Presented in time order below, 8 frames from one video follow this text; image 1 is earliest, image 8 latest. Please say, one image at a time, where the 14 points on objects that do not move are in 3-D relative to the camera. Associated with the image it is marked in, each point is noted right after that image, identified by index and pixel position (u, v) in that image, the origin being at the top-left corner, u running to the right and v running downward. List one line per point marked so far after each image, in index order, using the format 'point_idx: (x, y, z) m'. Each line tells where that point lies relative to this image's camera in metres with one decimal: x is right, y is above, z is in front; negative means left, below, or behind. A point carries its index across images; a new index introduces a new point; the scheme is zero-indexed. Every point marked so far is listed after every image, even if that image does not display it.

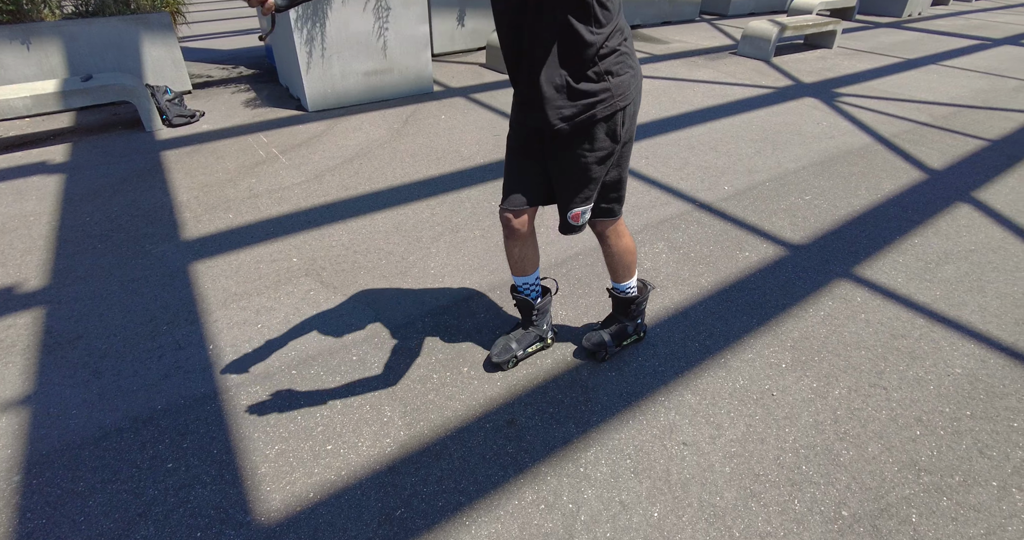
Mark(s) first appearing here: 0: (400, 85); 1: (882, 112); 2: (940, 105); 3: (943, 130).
0: (-1.2, +1.9, +5.7) m
1: (+3.7, +1.6, +5.5) m
2: (+4.5, +1.7, +5.7) m
3: (+4.0, +1.3, +5.1) m
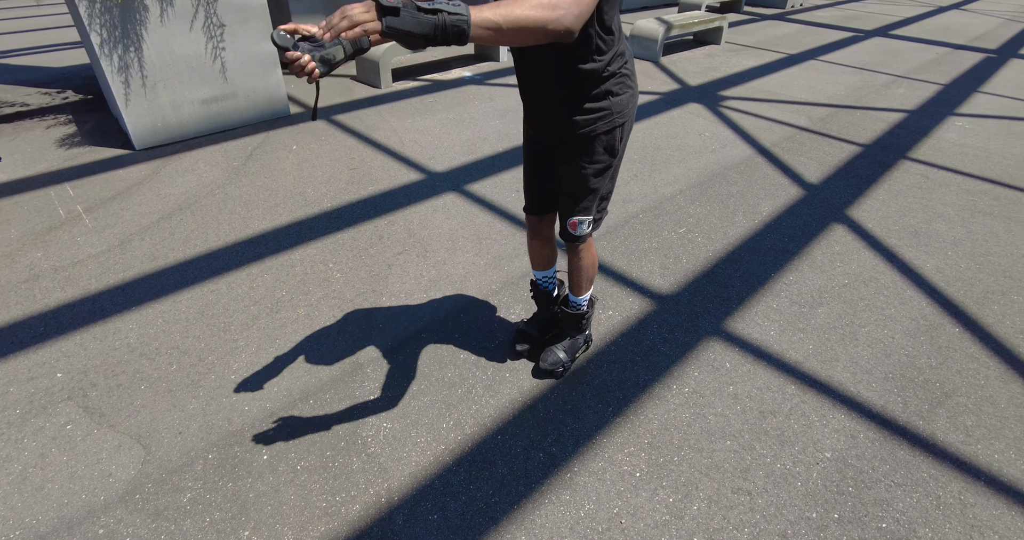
0: (-2.4, +1.5, +5.1) m
1: (+2.5, +1.5, +5.4) m
2: (+3.2, +1.7, +5.7) m
3: (+2.8, +1.2, +5.0) m
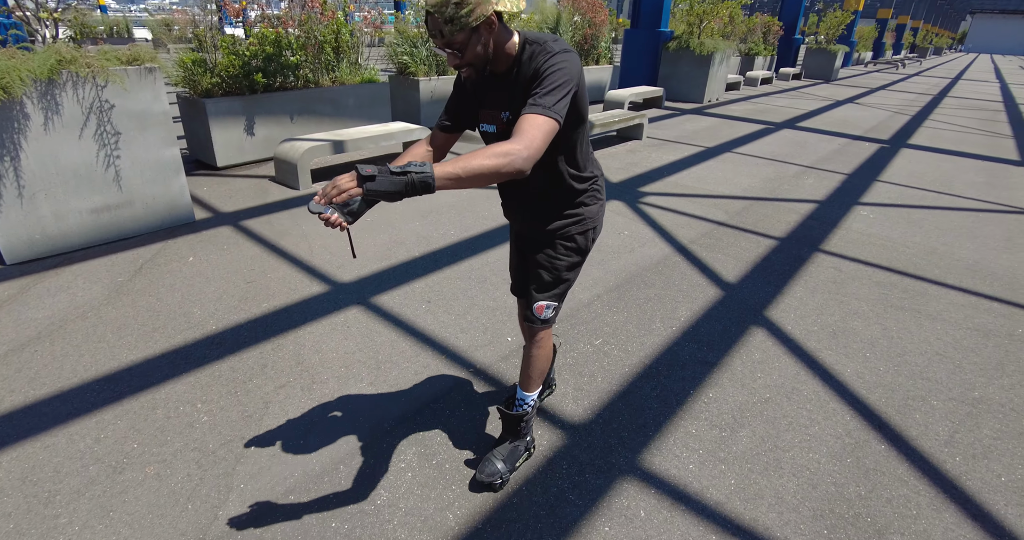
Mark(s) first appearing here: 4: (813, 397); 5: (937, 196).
0: (-3.2, +0.4, +4.7) m
1: (+1.7, +0.6, +5.5) m
2: (+2.4, +0.8, +5.9) m
3: (+2.1, +0.4, +5.1) m
4: (+1.5, -0.7, +2.8) m
5: (+5.1, +0.9, +6.5) m
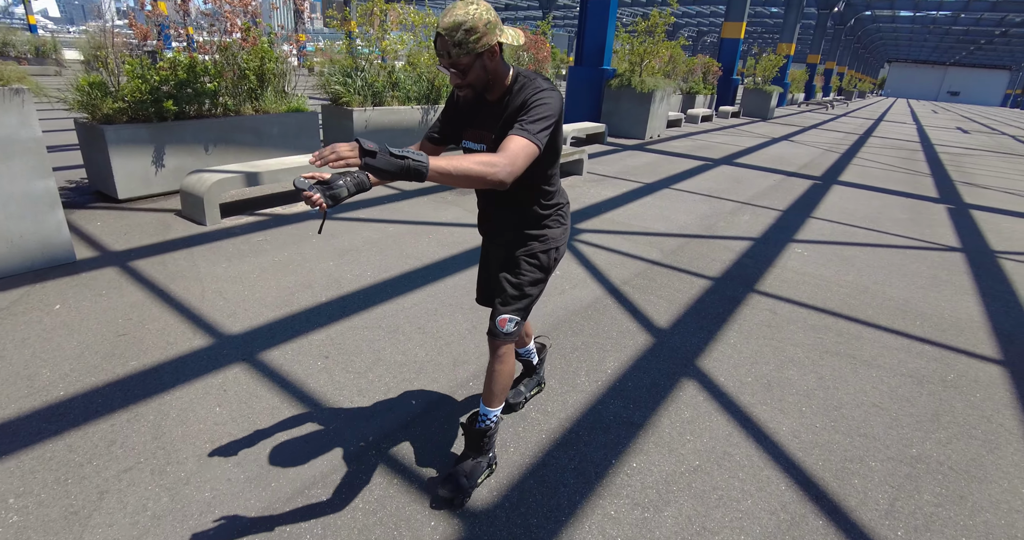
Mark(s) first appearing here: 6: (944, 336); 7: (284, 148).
0: (-3.8, +0.1, +4.1) m
1: (+1.0, +0.2, +5.2) m
2: (+1.7, +0.4, +5.8) m
3: (+1.4, 0.0, +4.9) m
4: (+1.1, -0.9, +2.5) m
5: (+4.3, +0.4, +6.6) m
6: (+3.2, -0.5, +4.0) m
7: (-3.1, +1.7, +7.6) m
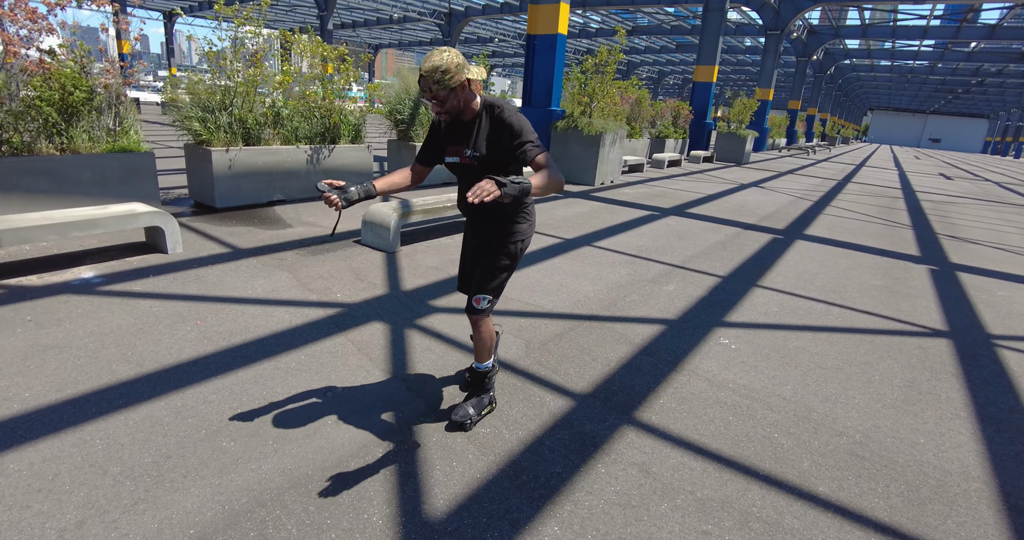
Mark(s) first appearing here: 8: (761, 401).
0: (-5.1, -0.5, +2.5) m
1: (-0.4, -0.5, +3.7) m
2: (+0.3, -0.4, +4.2) m
3: (+0.1, -0.6, +3.3) m
4: (-0.3, -1.4, +0.9) m
5: (+2.9, -0.4, +5.1) m
6: (+1.8, -1.1, +2.4) m
7: (-4.5, +0.8, +6.0) m
8: (+1.5, -0.8, +3.3) m
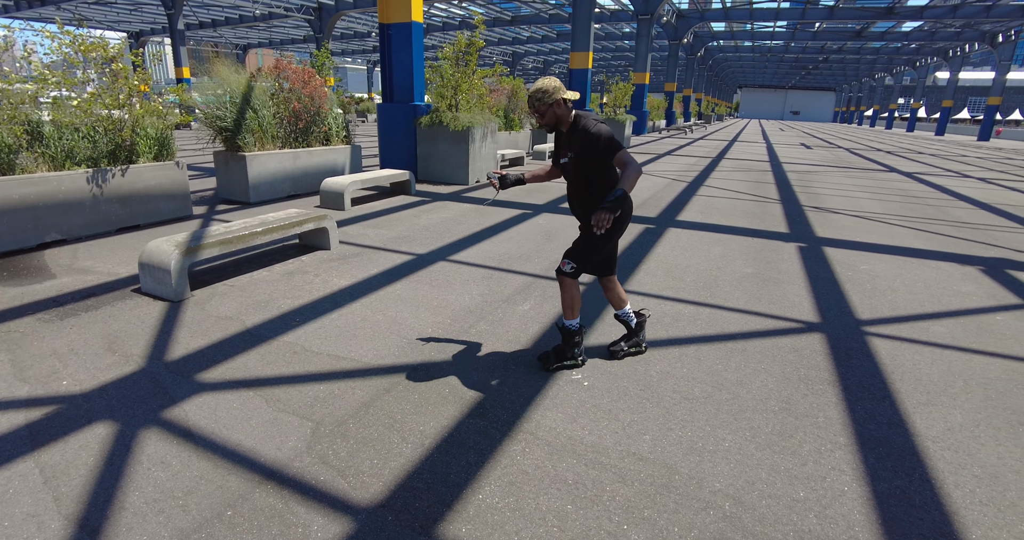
0: (-5.9, -1.4, +0.7) m
1: (-1.5, -0.8, +2.6) m
2: (-0.9, -0.7, +3.3) m
3: (-1.0, -0.9, +2.4) m
4: (-0.8, -1.7, -0.1) m
5: (+1.5, -0.4, +4.5) m
6: (+0.9, -1.2, +1.7) m
7: (-6.0, 0.0, +4.3) m
8: (+0.5, -0.9, +2.6) m
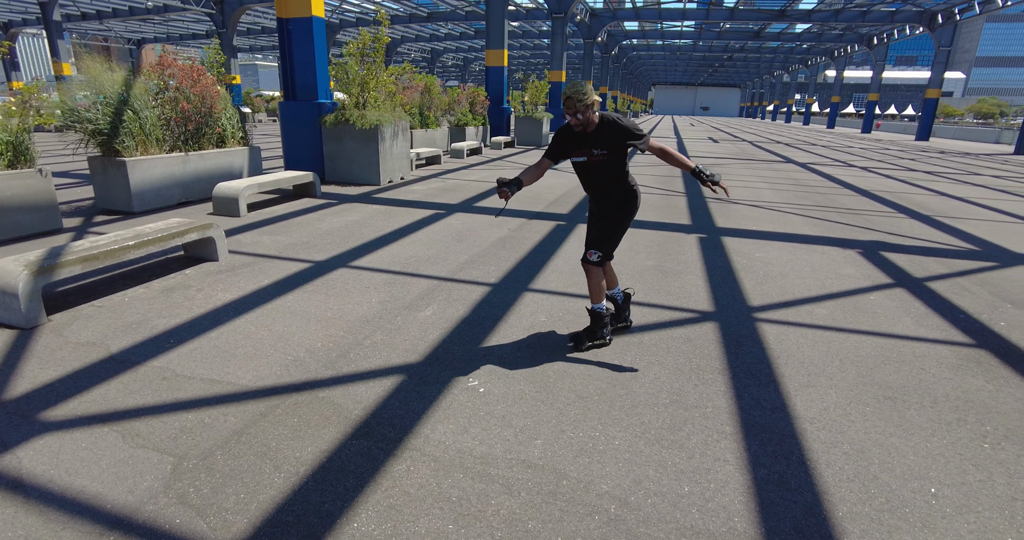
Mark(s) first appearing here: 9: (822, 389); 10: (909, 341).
0: (-6.1, -1.7, -0.2) m
1: (-2.0, -1.0, +2.3) m
2: (-1.5, -0.7, +3.0) m
3: (-1.5, -1.0, +2.1) m
4: (-0.9, -1.8, -0.3) m
5: (+0.7, -0.3, +4.6) m
6: (+0.5, -1.2, +1.7) m
7: (-6.7, -0.3, +3.4) m
8: (0.0, -0.9, +2.5) m
9: (+1.9, -0.7, +3.4) m
10: (+3.1, -0.5, +4.3) m
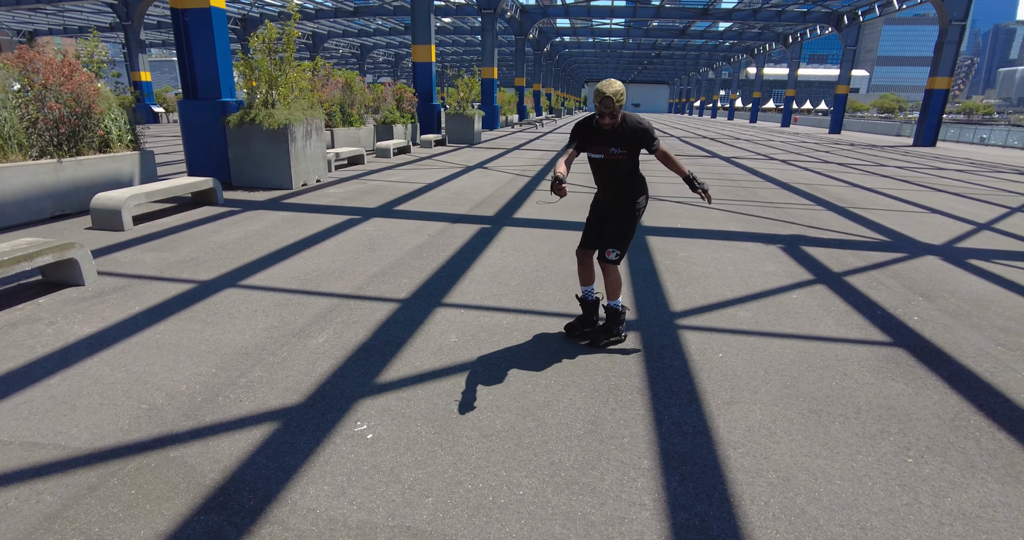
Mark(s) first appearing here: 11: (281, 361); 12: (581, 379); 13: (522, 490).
0: (-6.2, -2.0, -1.2) m
1: (-2.4, -1.1, +1.7) m
2: (-2.0, -0.9, +2.4) m
3: (-1.8, -1.2, +1.6) m
4: (-1.1, -1.9, -0.8) m
5: (0.0, -0.4, +4.2) m
6: (+0.2, -1.3, +1.4) m
7: (-7.3, -0.7, +2.2) m
8: (-0.5, -1.1, +2.1) m
9: (+1.4, -0.8, +3.2) m
10: (+2.4, -0.6, +4.2) m
11: (-1.4, -0.6, +3.5) m
12: (+0.4, -0.7, +3.4) m
13: (+0.1, -1.0, +2.4) m
